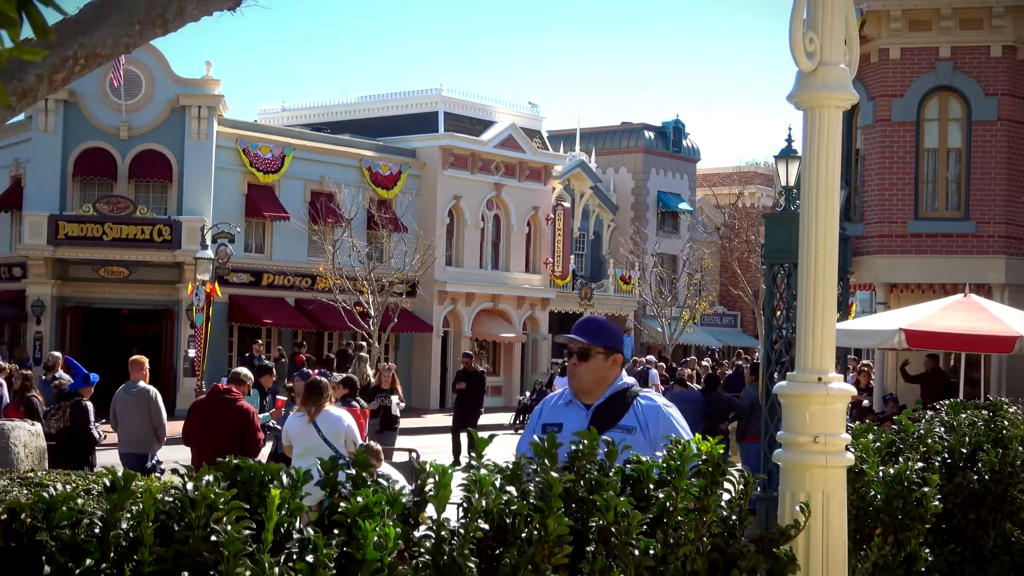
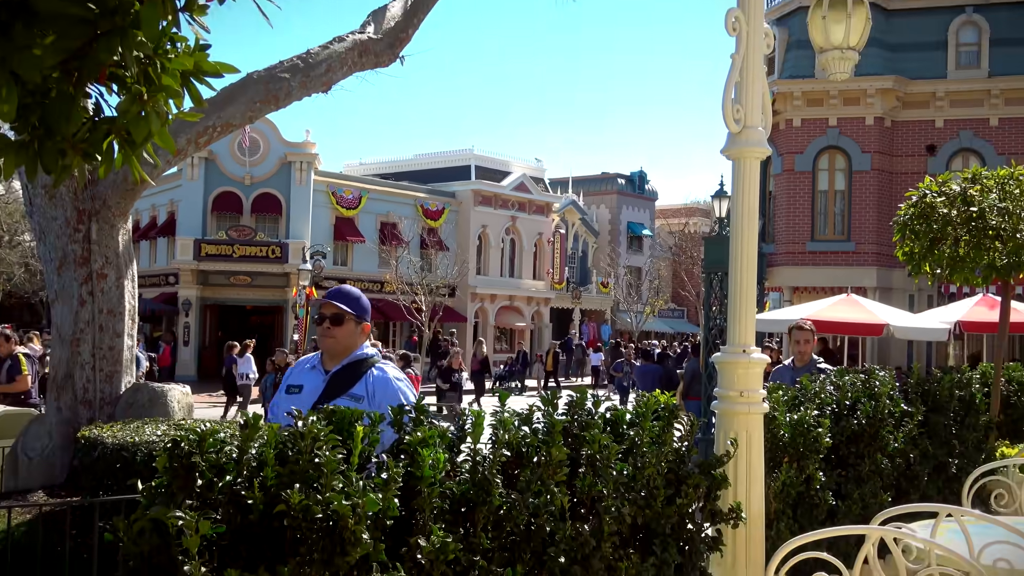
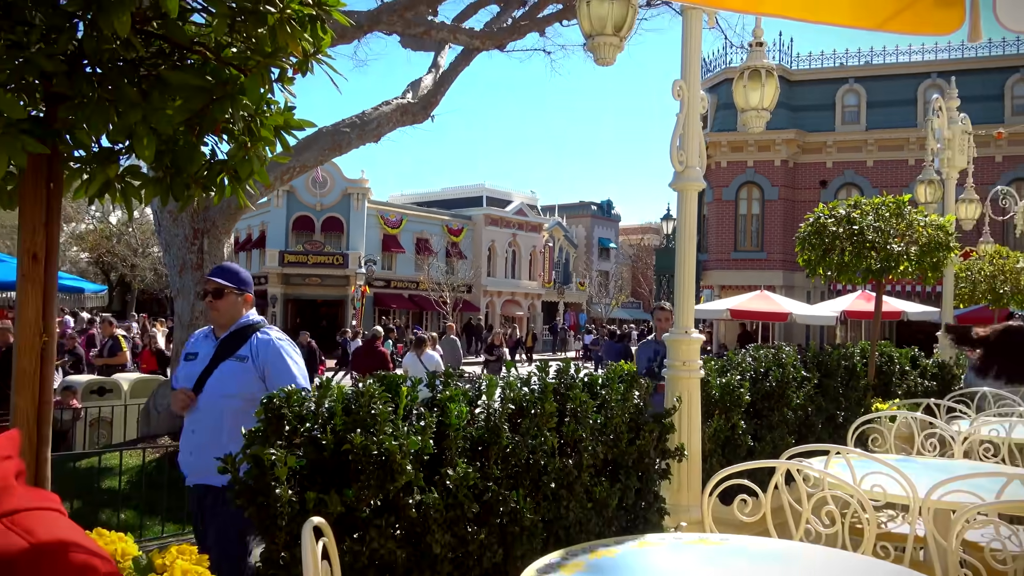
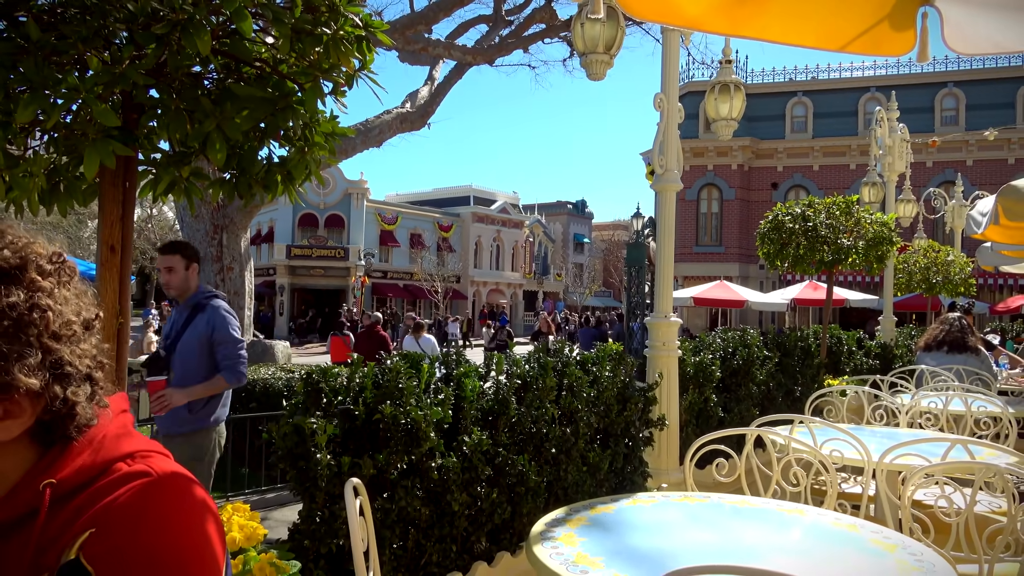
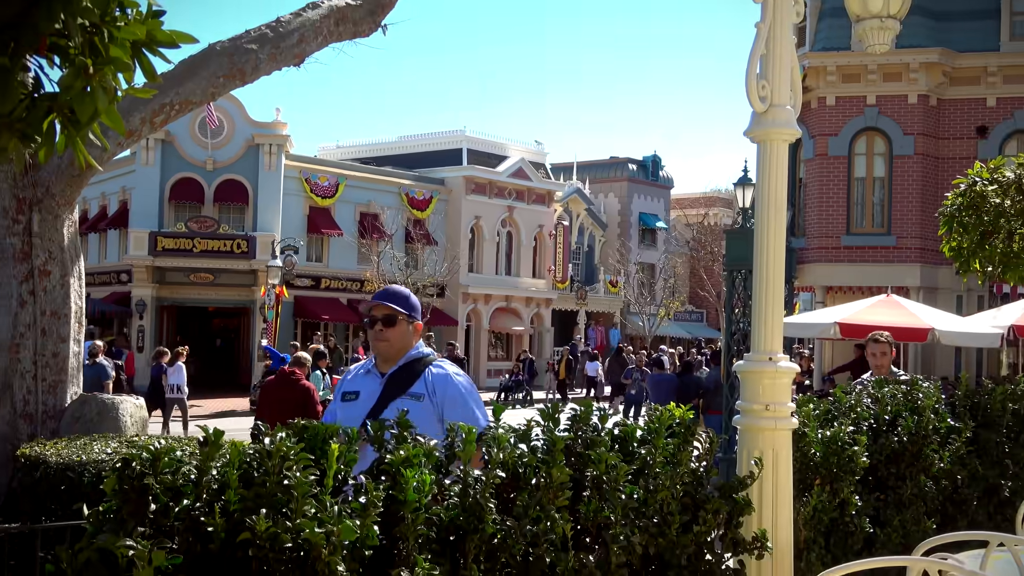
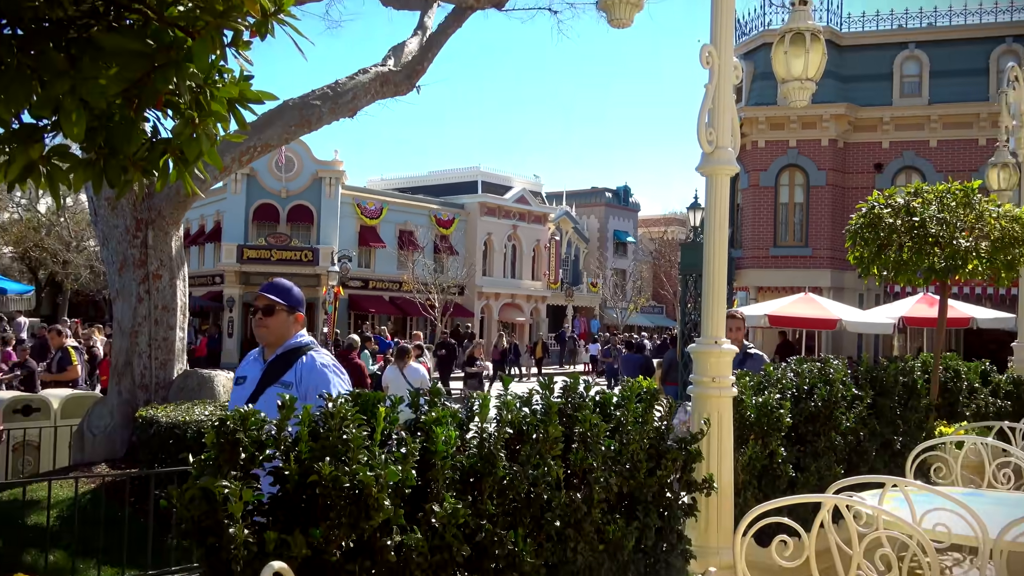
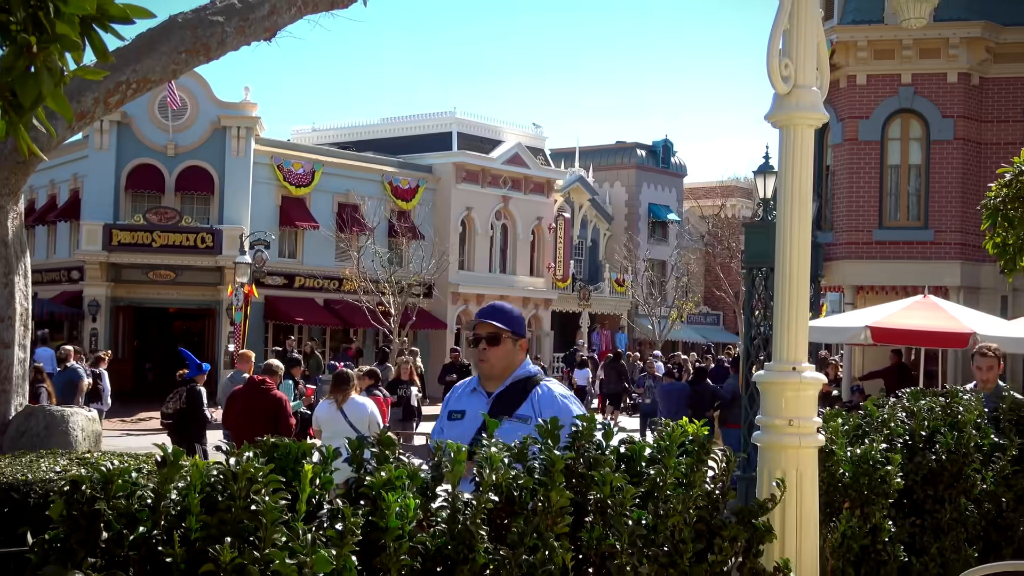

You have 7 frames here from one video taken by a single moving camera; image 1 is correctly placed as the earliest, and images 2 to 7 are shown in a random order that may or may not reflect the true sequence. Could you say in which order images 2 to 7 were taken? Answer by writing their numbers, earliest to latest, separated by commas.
7, 5, 2, 6, 3, 4
